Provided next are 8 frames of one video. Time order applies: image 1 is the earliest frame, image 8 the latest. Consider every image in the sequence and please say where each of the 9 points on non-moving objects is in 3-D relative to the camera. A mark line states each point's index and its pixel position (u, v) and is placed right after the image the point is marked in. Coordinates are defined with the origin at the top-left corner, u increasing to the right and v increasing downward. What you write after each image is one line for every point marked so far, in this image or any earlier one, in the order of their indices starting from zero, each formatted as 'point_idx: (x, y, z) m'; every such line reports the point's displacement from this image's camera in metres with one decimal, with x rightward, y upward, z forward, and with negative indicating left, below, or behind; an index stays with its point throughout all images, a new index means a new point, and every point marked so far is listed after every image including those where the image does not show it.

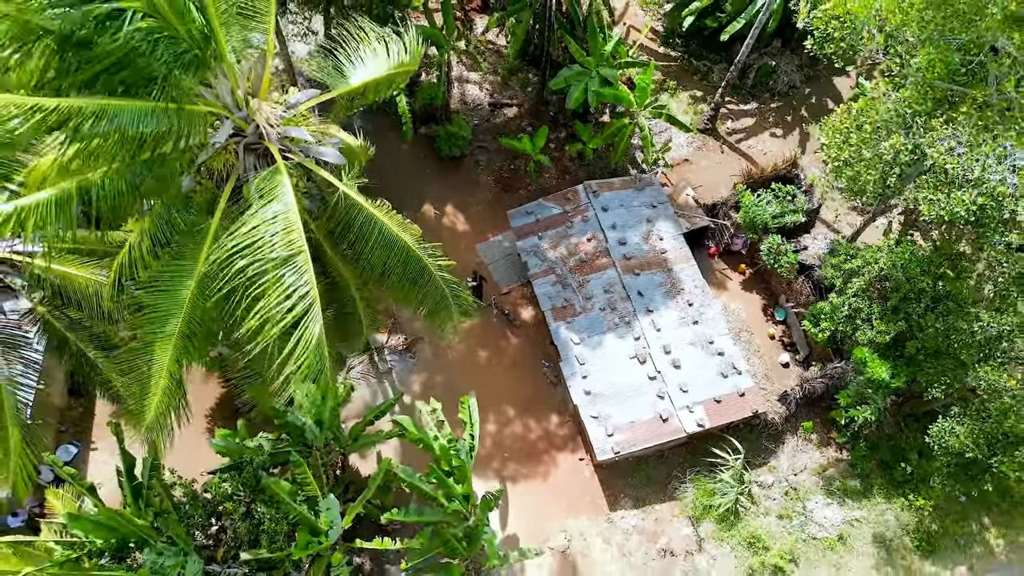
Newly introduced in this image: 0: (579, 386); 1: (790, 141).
0: (+1.0, -1.5, +11.2) m
1: (+5.3, +2.8, +14.3) m
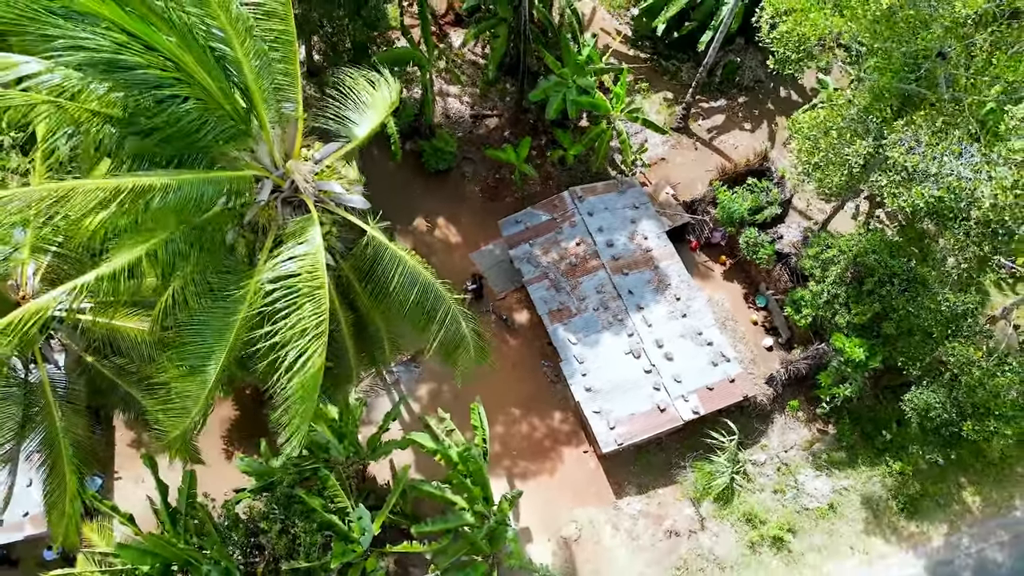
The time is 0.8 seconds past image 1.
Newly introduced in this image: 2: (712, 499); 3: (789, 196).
0: (+1.1, -1.5, +11.9) m
1: (+4.9, +3.1, +15.1) m
2: (+3.2, -3.4, +11.9) m
3: (+5.0, +1.7, +13.6) m
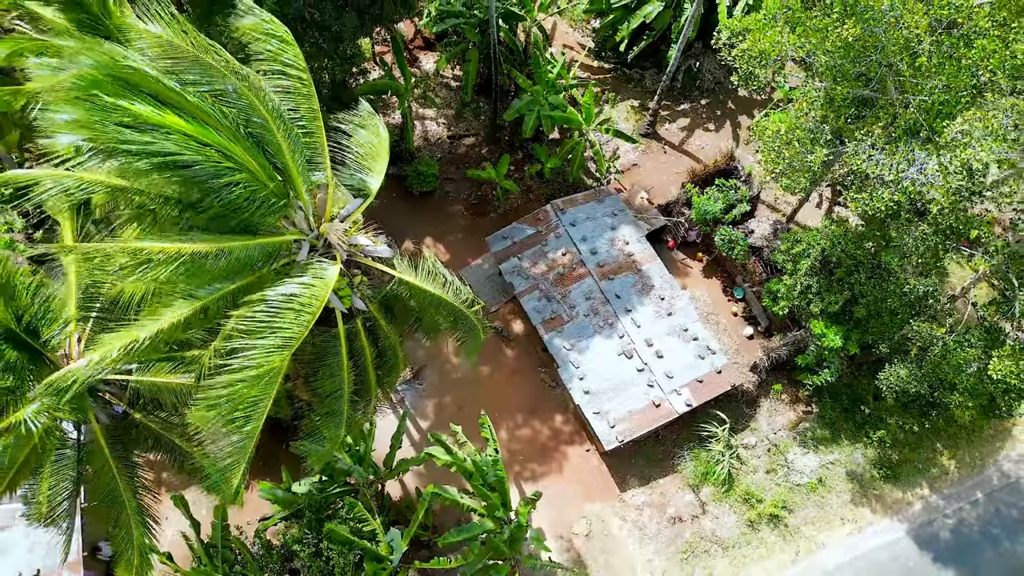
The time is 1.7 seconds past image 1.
0: (+1.1, -1.7, +12.6) m
1: (+4.5, +3.2, +15.9) m
2: (+3.4, -3.3, +12.7) m
3: (+4.7, +1.9, +14.4) m
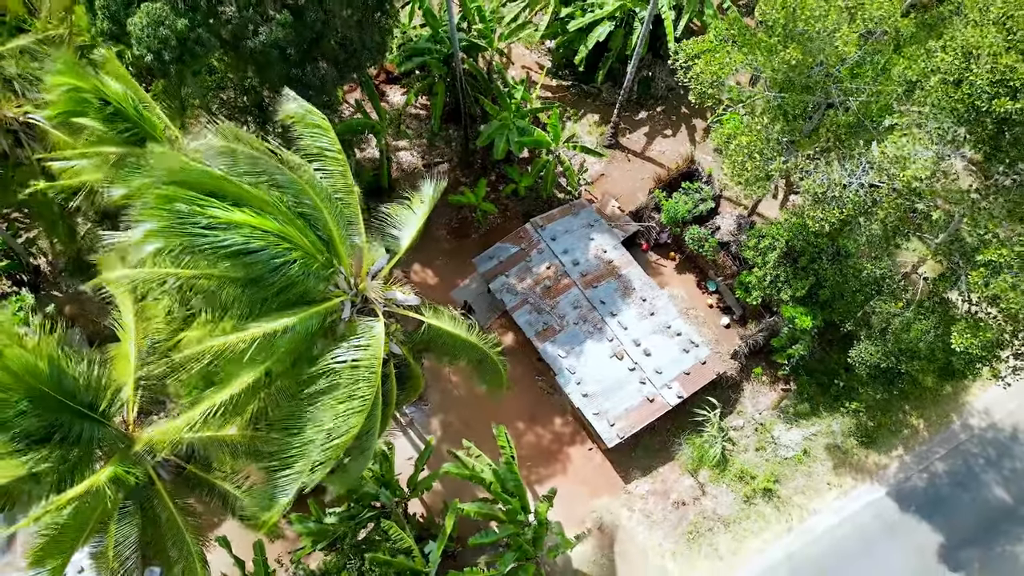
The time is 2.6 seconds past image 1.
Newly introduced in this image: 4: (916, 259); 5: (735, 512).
0: (+1.2, -1.9, +13.5) m
1: (+3.8, +3.4, +16.9) m
2: (+3.6, -3.3, +13.7) m
3: (+4.3, +2.0, +15.5) m
4: (+7.2, +0.5, +13.4) m
5: (+4.0, -4.0, +13.4) m
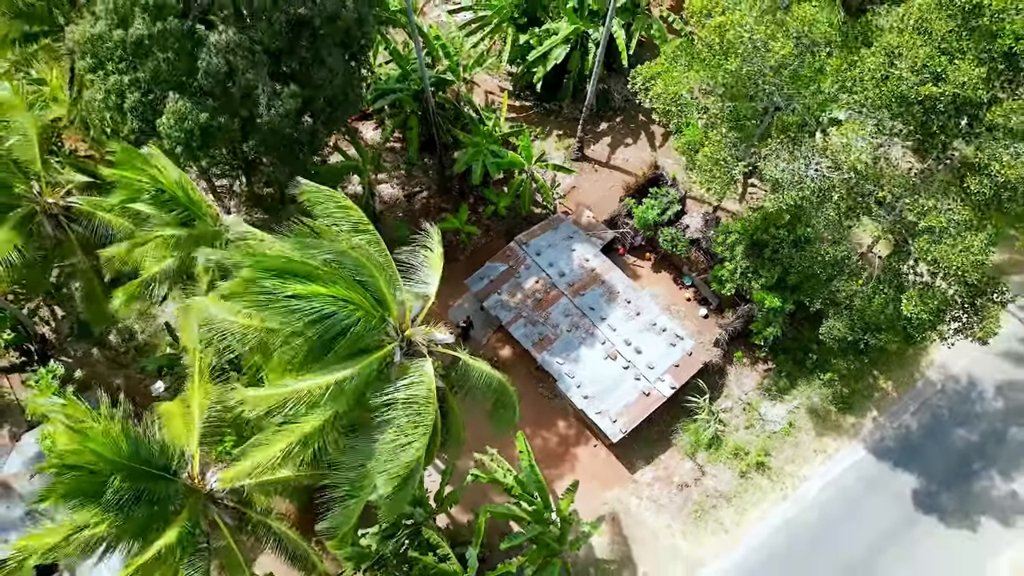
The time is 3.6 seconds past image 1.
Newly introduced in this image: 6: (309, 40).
0: (+1.3, -2.0, +14.5) m
1: (+3.1, +3.4, +18.1) m
2: (+3.8, -3.2, +14.9) m
3: (+3.8, +2.1, +16.7) m
4: (+7.0, +1.0, +14.8) m
5: (+4.3, -3.9, +14.5) m
6: (-2.8, +3.4, +10.5) m
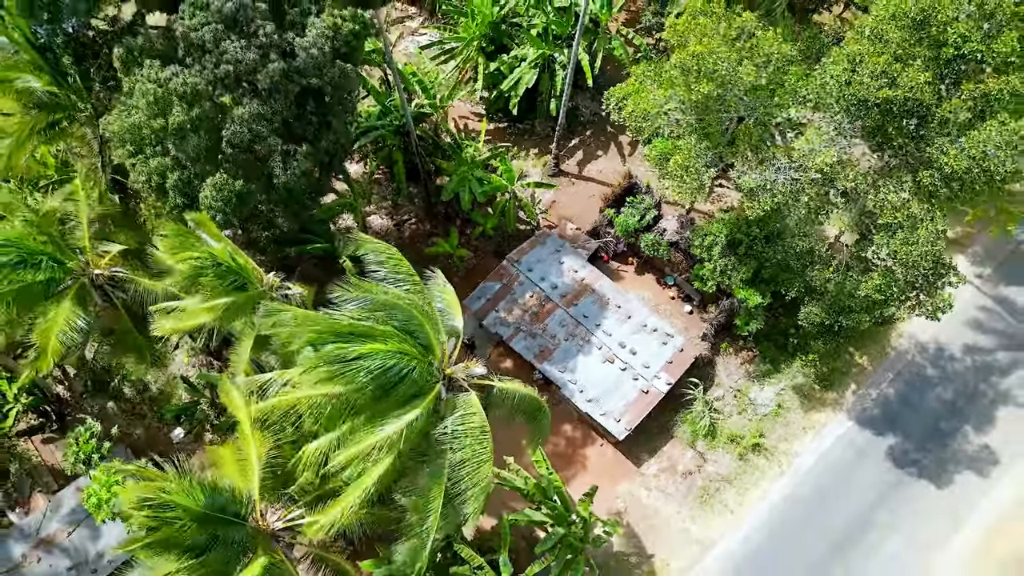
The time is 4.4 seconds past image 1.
0: (+1.4, -2.3, +15.4) m
1: (+2.6, +3.3, +19.1) m
2: (+4.1, -3.2, +15.9) m
3: (+3.4, +2.1, +17.7) m
4: (+6.8, +1.3, +15.9) m
5: (+4.6, -3.8, +15.6) m
6: (-3.0, +2.8, +11.2) m
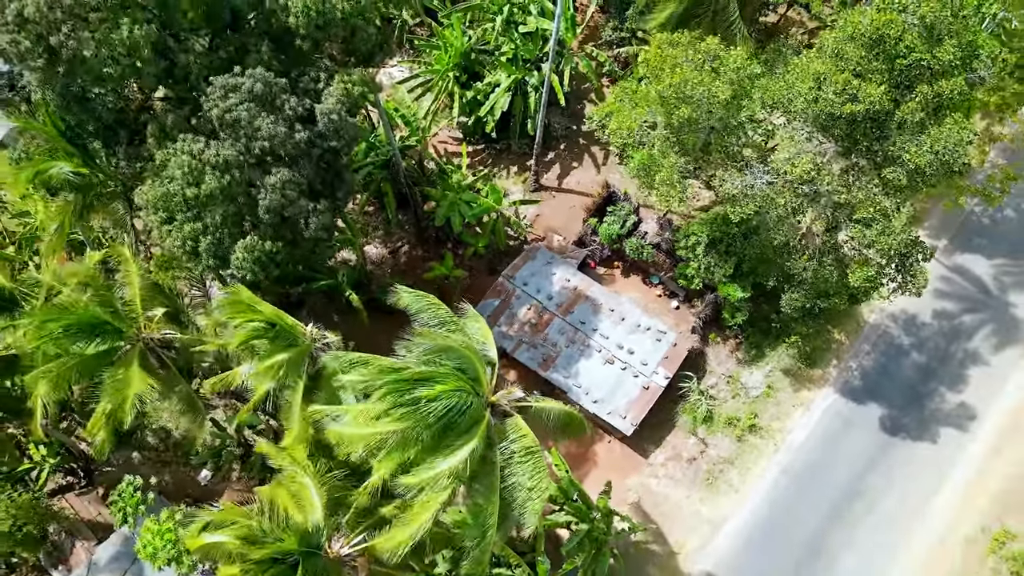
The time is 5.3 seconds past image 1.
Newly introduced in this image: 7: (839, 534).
0: (+1.7, -2.5, +16.5) m
1: (+2.1, +3.2, +20.1) m
2: (+4.3, -3.1, +17.1) m
3: (+3.1, +2.1, +18.8) m
4: (+6.6, +1.6, +17.2) m
5: (+5.0, -3.6, +16.8) m
6: (-3.0, +2.1, +12.0) m
7: (+6.8, -5.2, +15.8) m
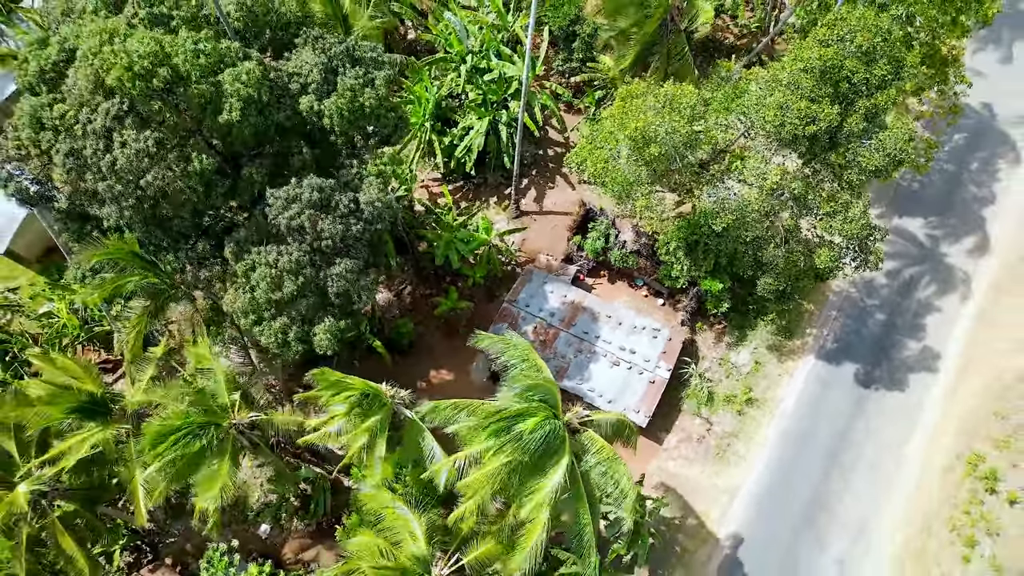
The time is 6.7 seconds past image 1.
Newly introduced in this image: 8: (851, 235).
0: (+2.2, -2.8, +18.3) m
1: (+1.5, +2.9, +21.9) m
2: (+4.9, -3.0, +19.1) m
3: (+2.8, +2.0, +20.7) m
4: (+6.4, +2.0, +19.3) m
5: (+5.6, -3.4, +18.8) m
6: (-2.8, +1.0, +13.5) m
7: (+7.8, -4.7, +18.0) m
8: (+6.9, +1.2, +15.6) m
